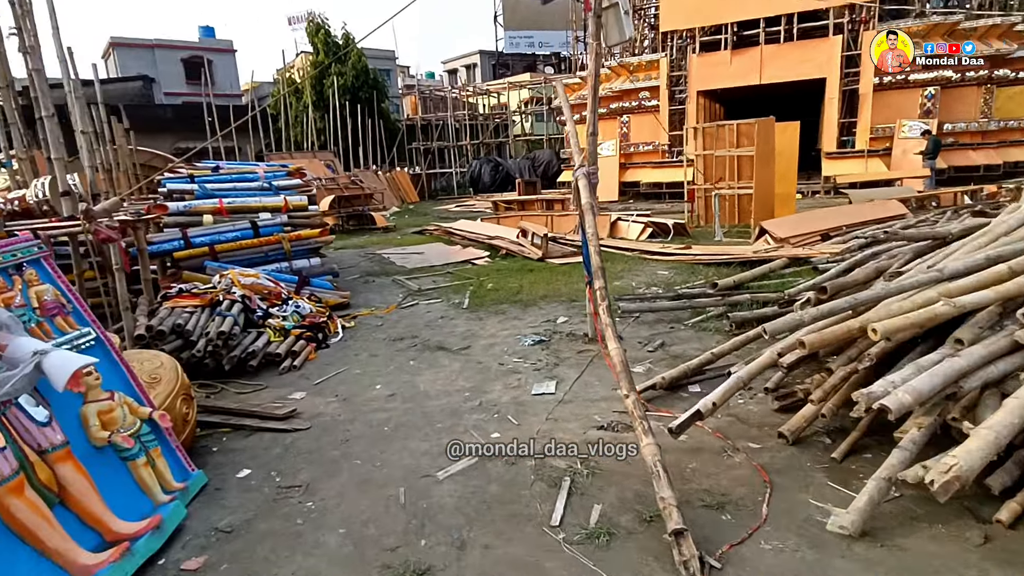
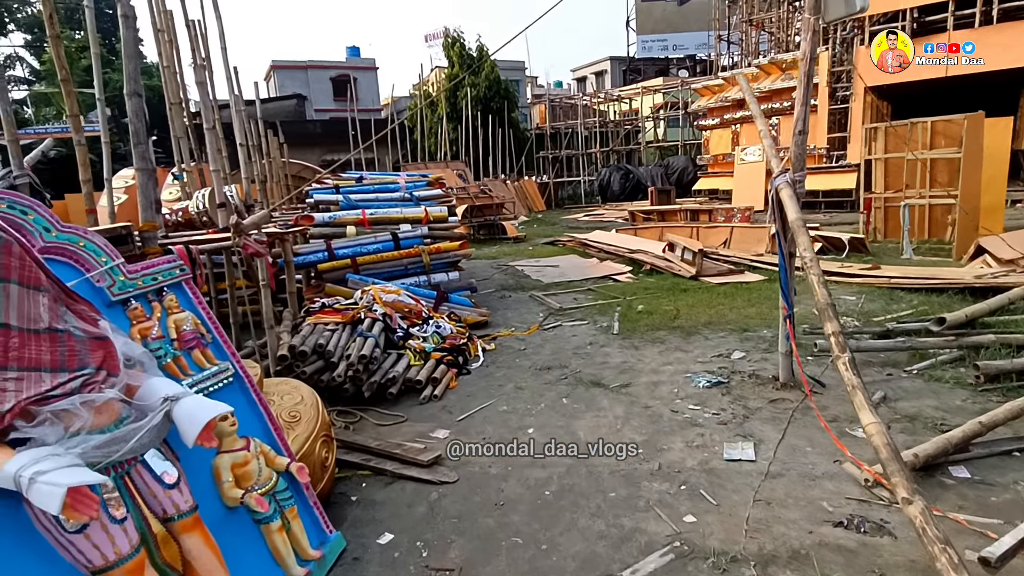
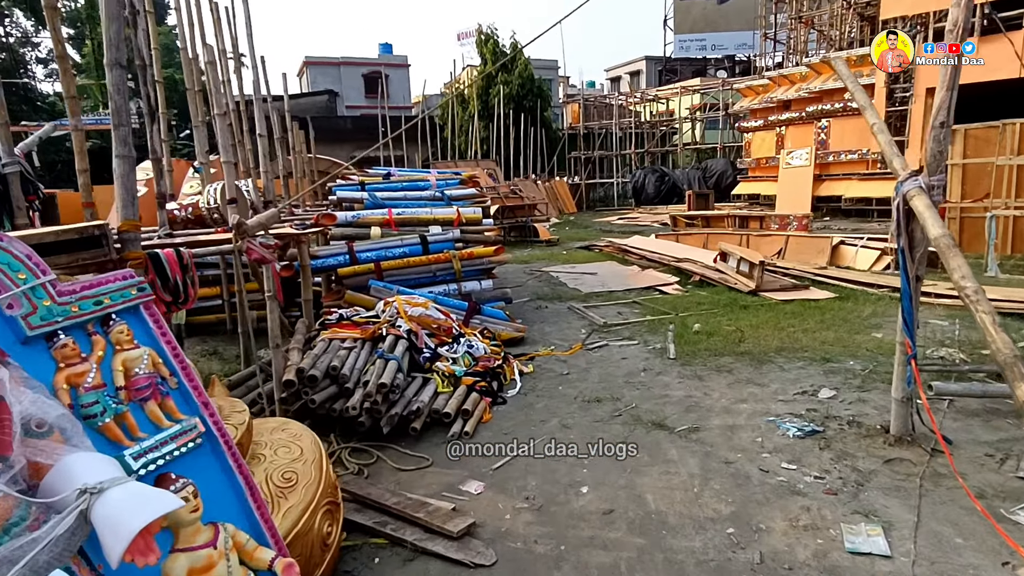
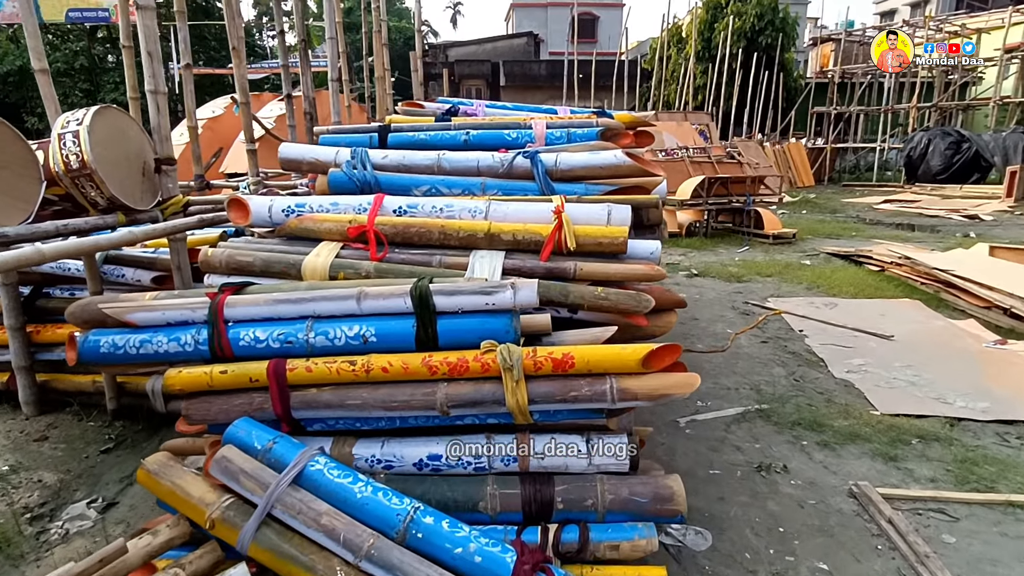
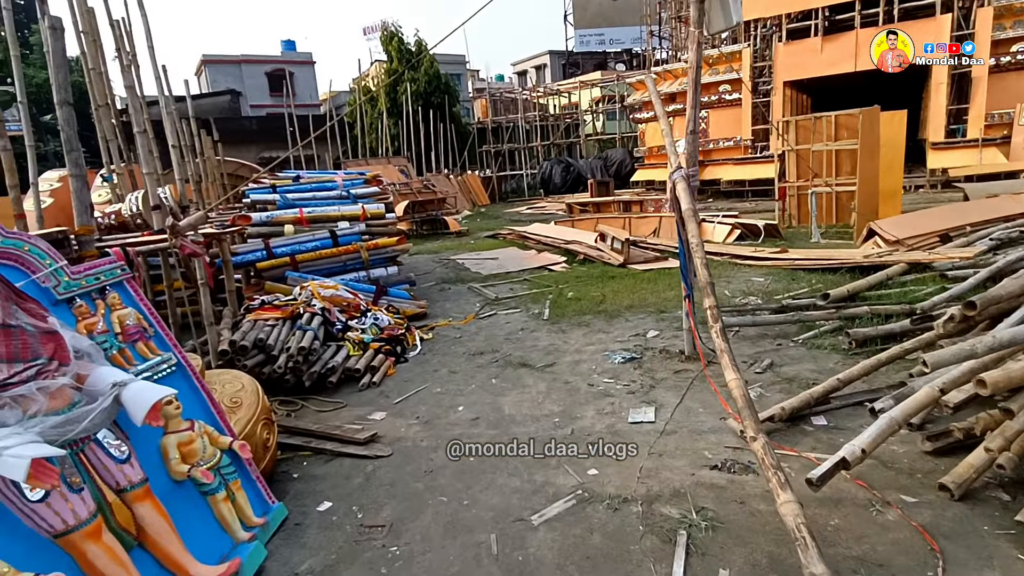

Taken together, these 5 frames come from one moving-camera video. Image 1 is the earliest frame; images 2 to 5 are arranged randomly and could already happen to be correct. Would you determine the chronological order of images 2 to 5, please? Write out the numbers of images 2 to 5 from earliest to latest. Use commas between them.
5, 2, 3, 4
